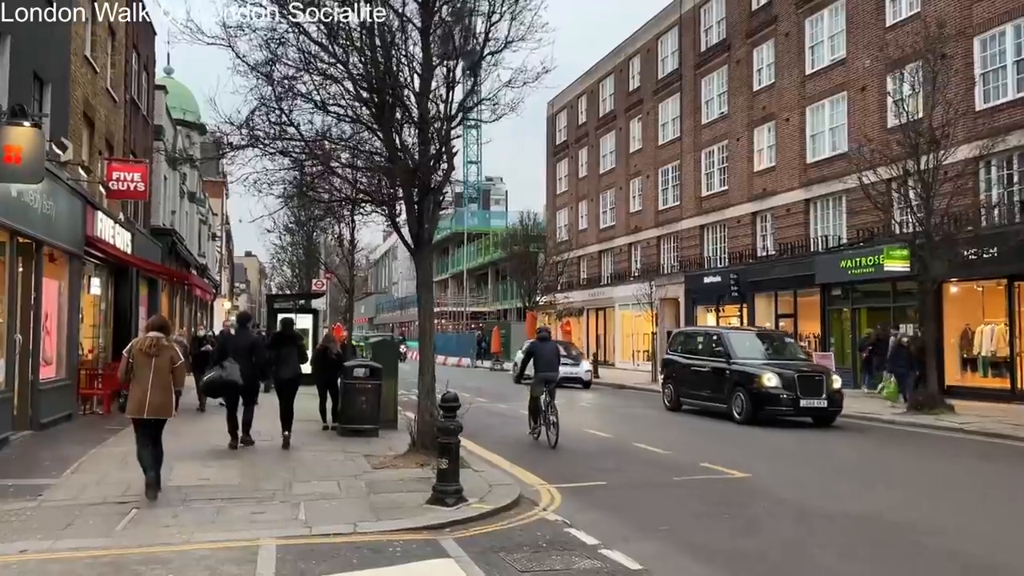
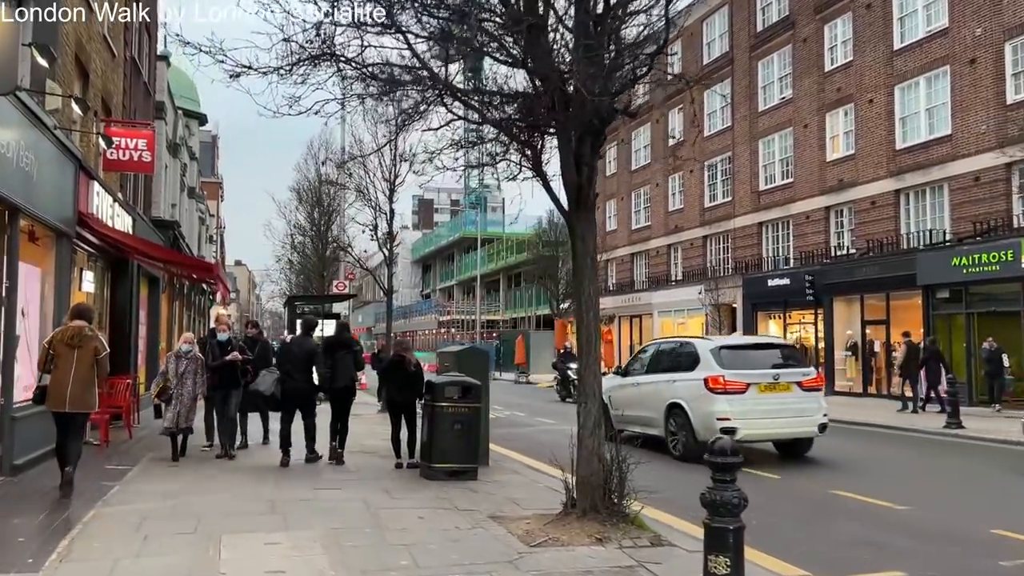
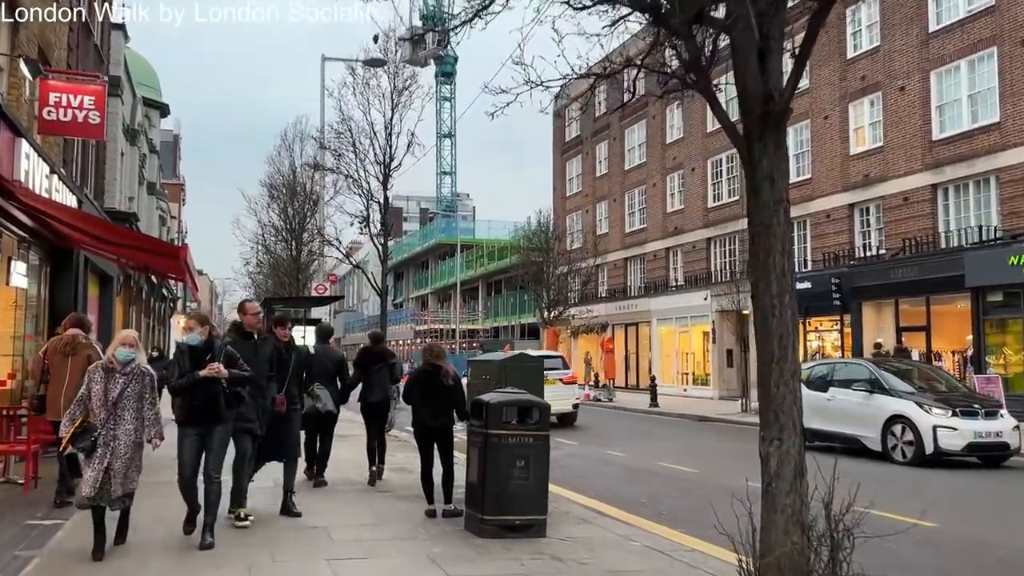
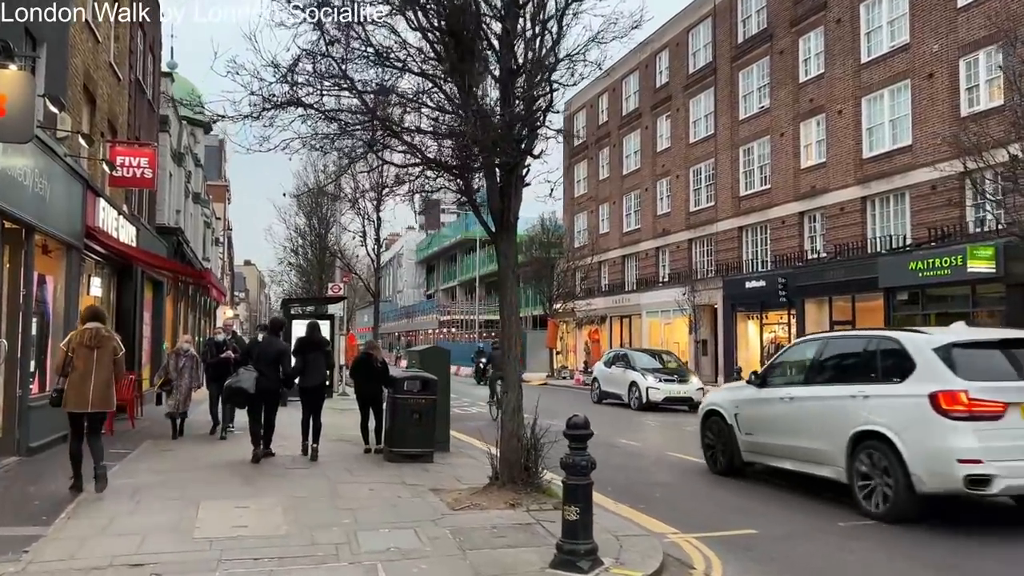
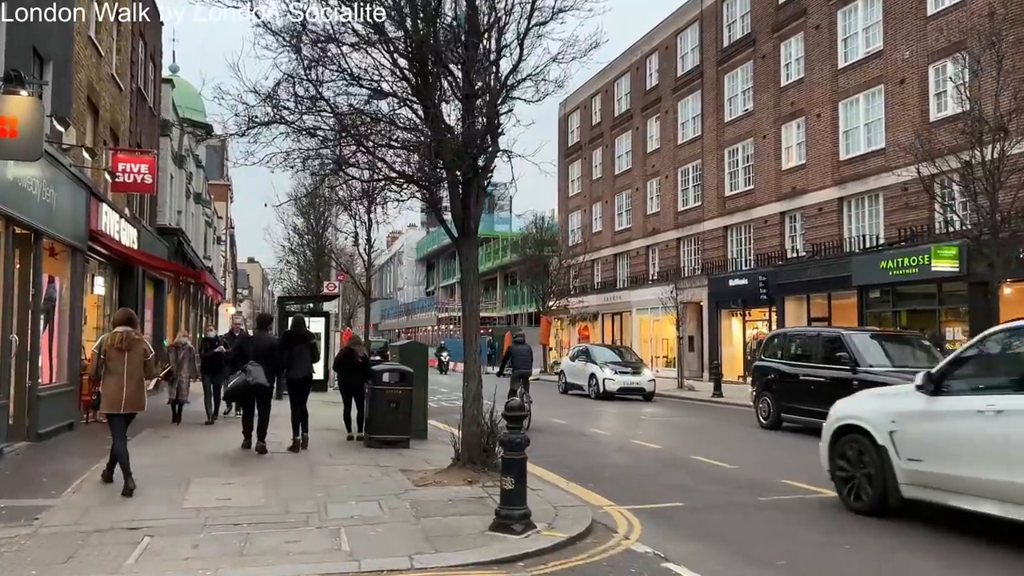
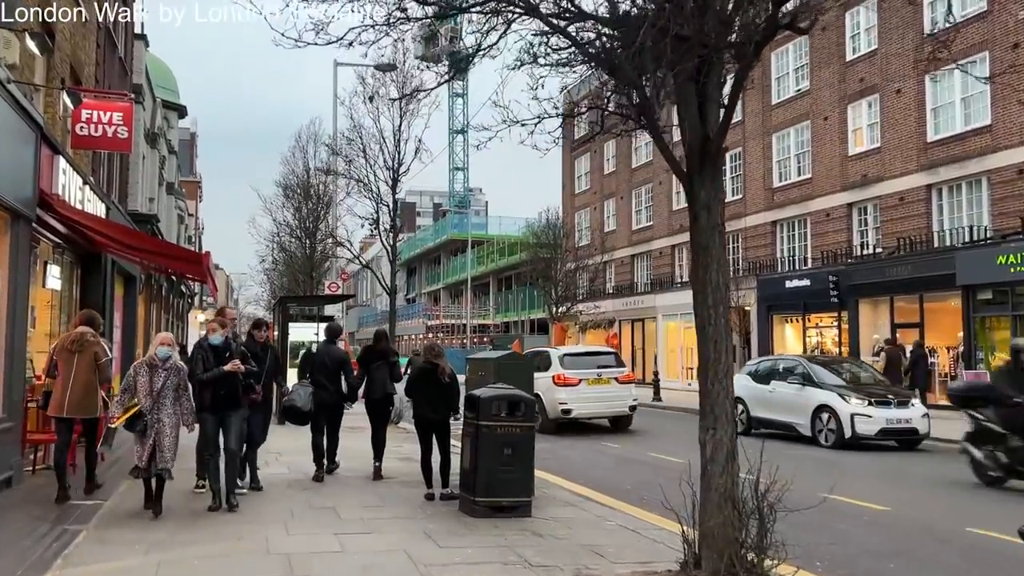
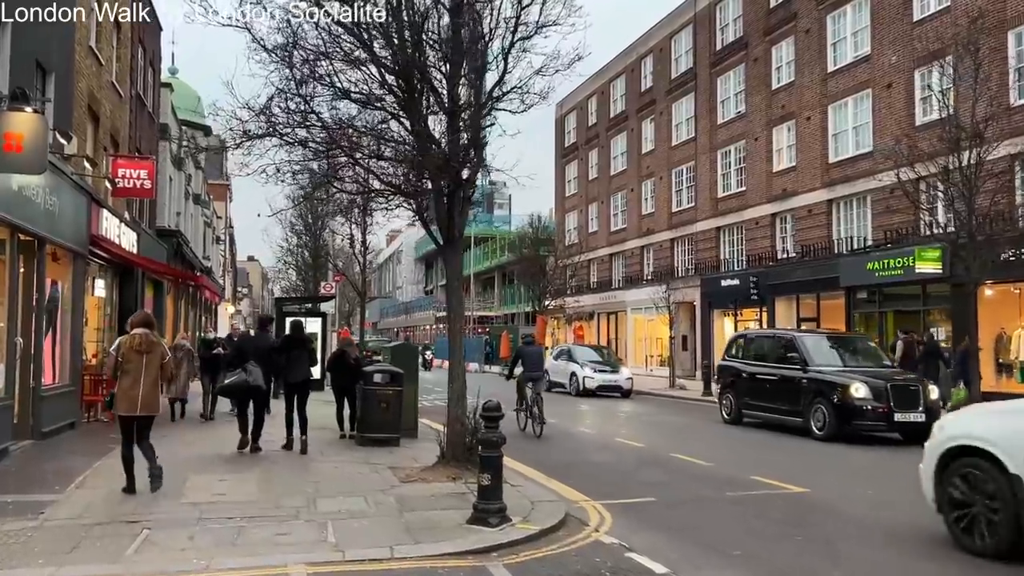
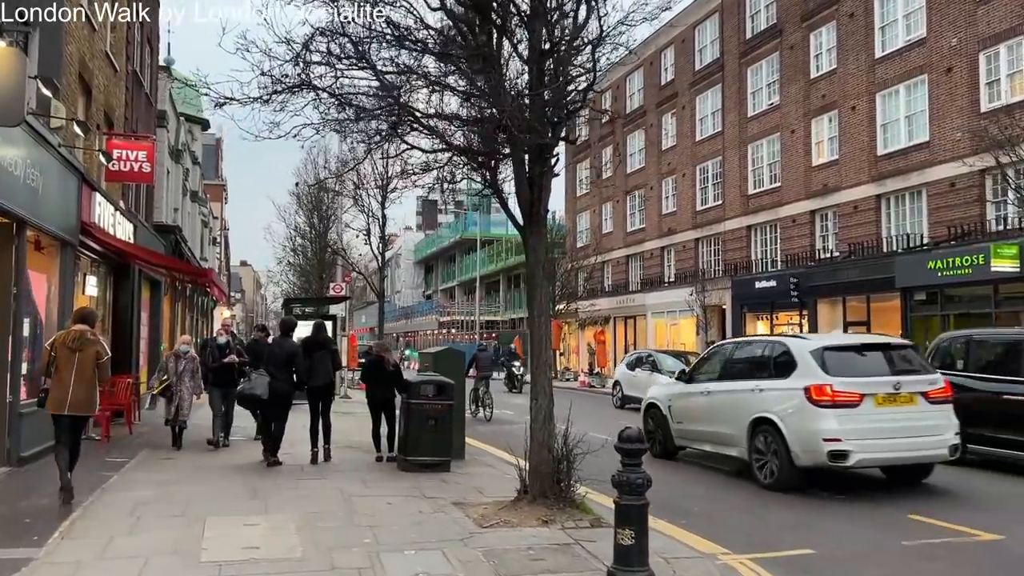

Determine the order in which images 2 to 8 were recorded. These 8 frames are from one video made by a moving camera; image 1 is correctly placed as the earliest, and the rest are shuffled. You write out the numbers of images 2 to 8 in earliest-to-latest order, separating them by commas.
7, 5, 4, 8, 2, 6, 3
